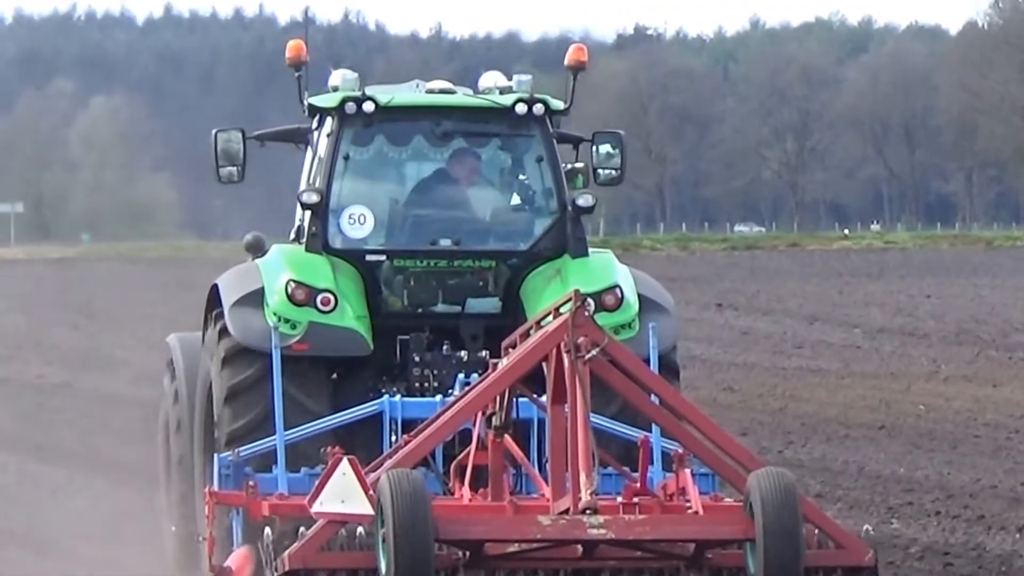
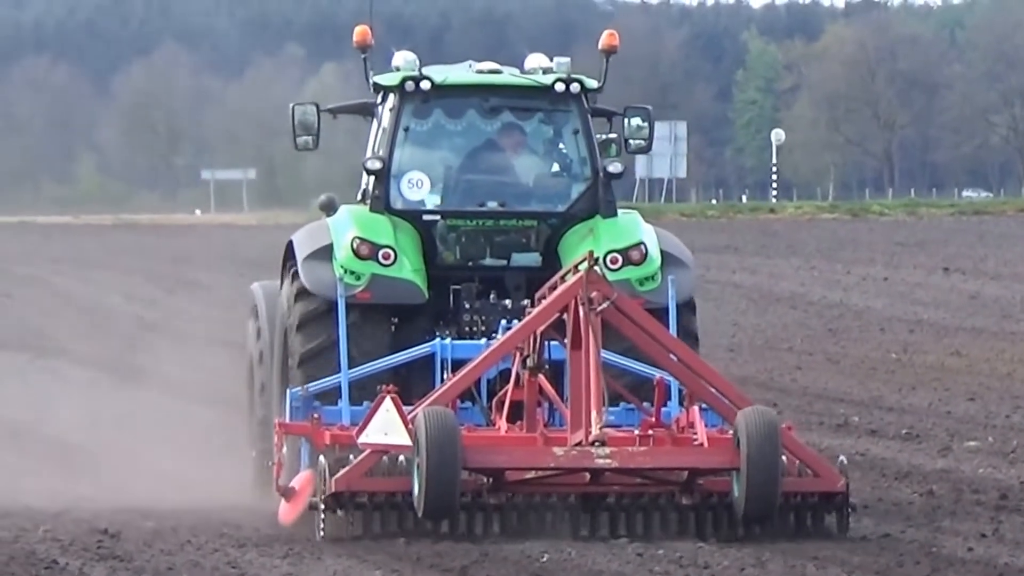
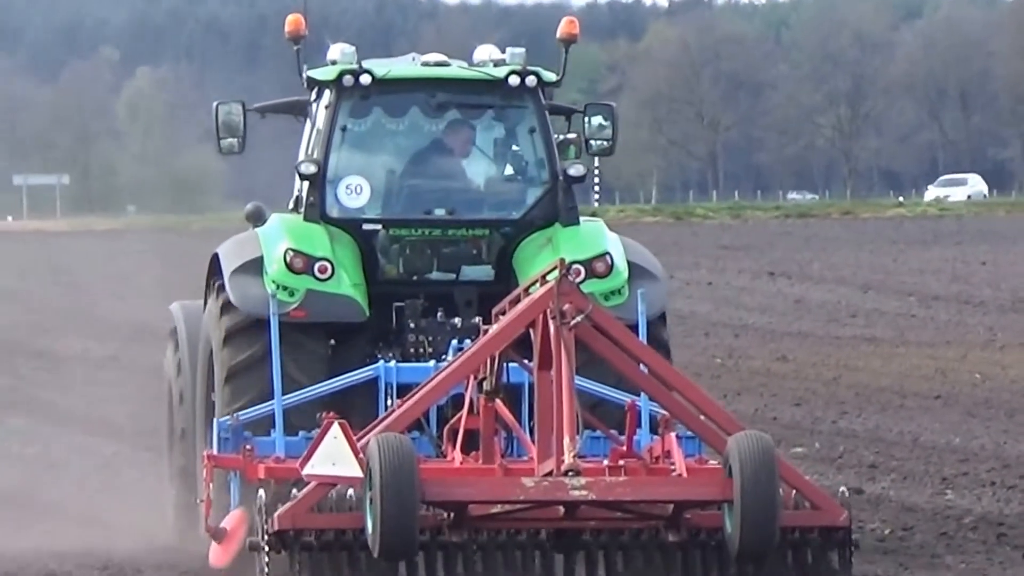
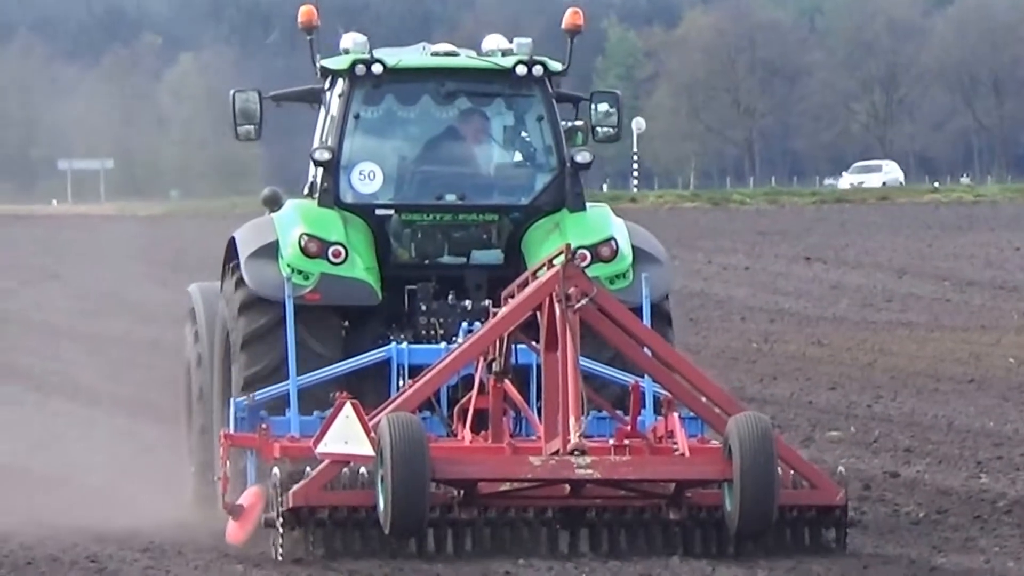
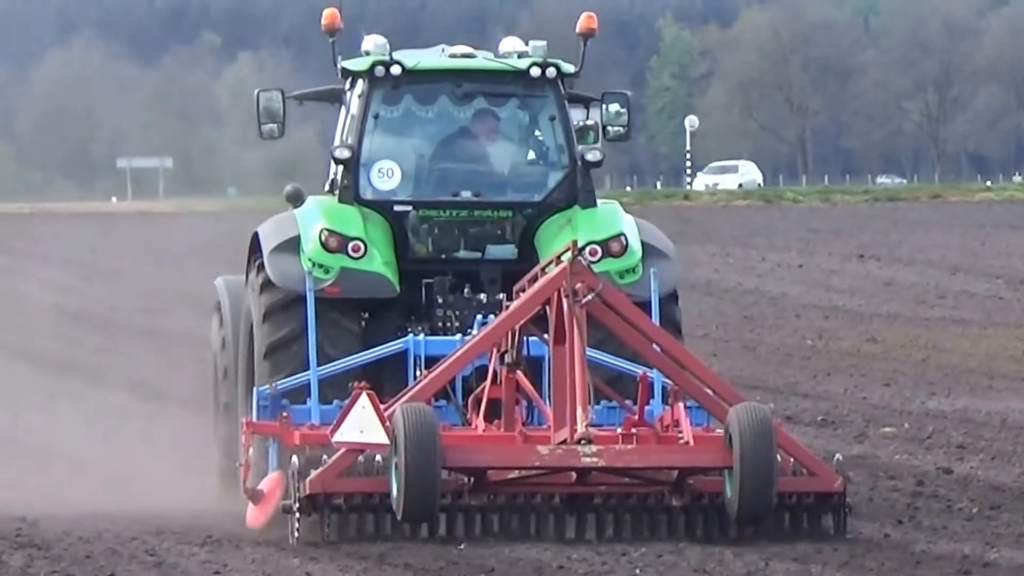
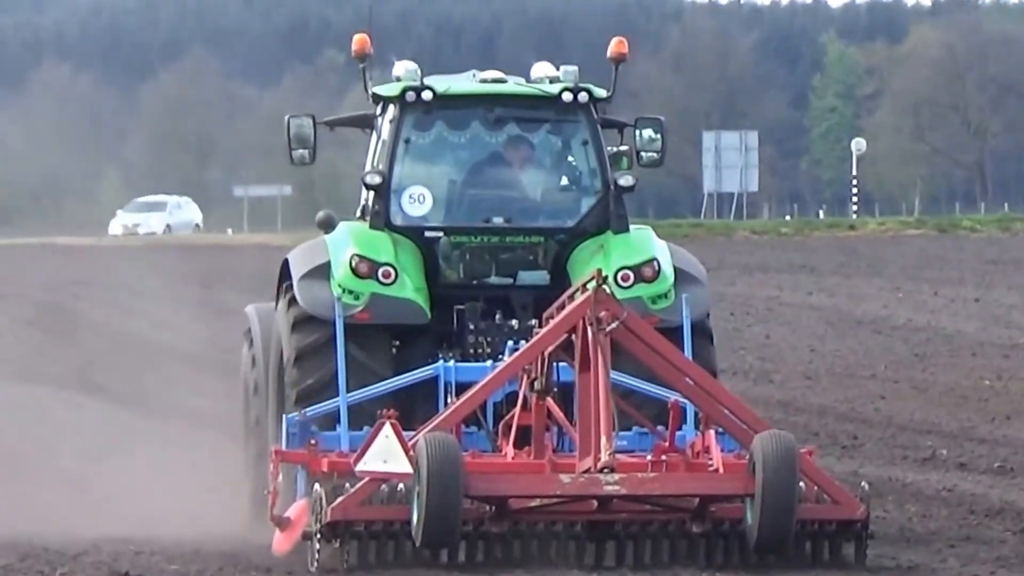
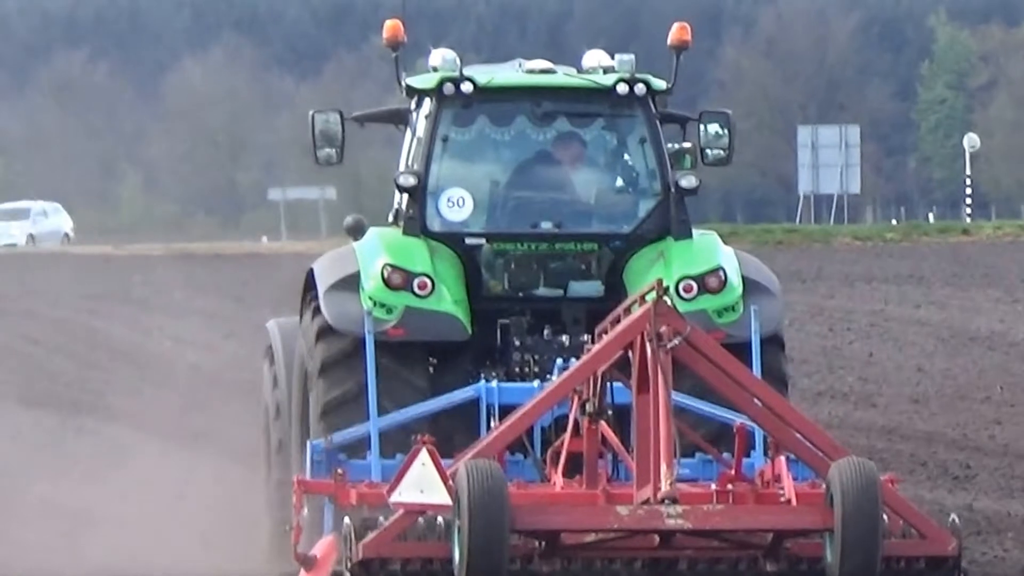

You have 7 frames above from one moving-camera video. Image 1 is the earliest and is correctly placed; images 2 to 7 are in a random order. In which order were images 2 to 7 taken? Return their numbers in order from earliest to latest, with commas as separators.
3, 4, 5, 2, 6, 7
